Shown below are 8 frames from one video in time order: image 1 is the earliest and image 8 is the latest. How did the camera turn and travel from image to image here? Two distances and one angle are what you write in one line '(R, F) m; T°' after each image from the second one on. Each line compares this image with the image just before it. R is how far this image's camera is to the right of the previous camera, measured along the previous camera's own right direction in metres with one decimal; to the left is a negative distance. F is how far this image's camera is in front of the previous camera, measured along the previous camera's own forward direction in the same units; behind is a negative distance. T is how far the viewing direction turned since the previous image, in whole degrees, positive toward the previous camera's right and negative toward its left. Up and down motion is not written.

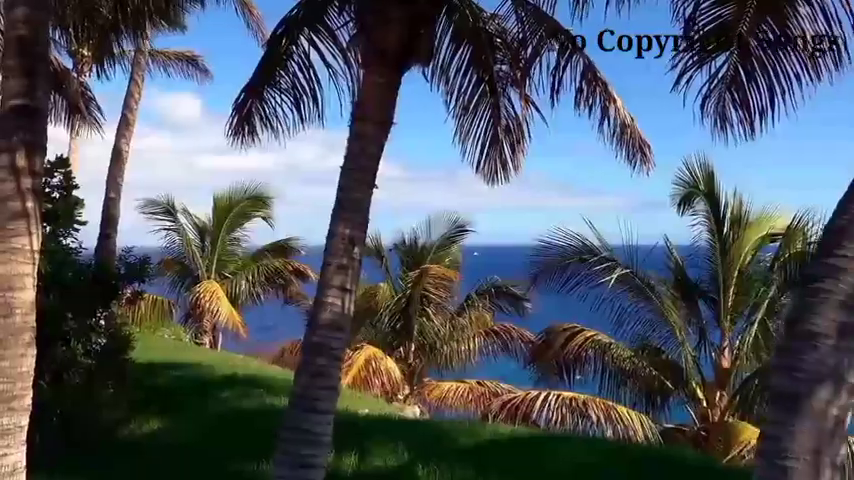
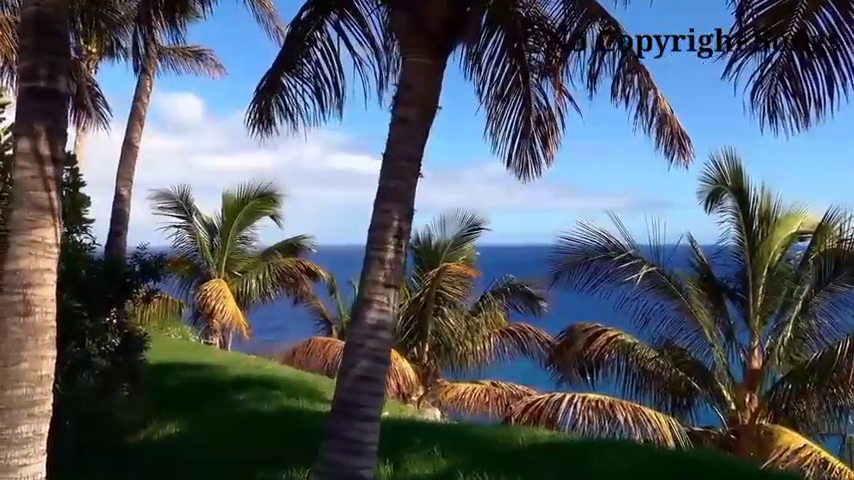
(-0.2, +0.3) m; 0°
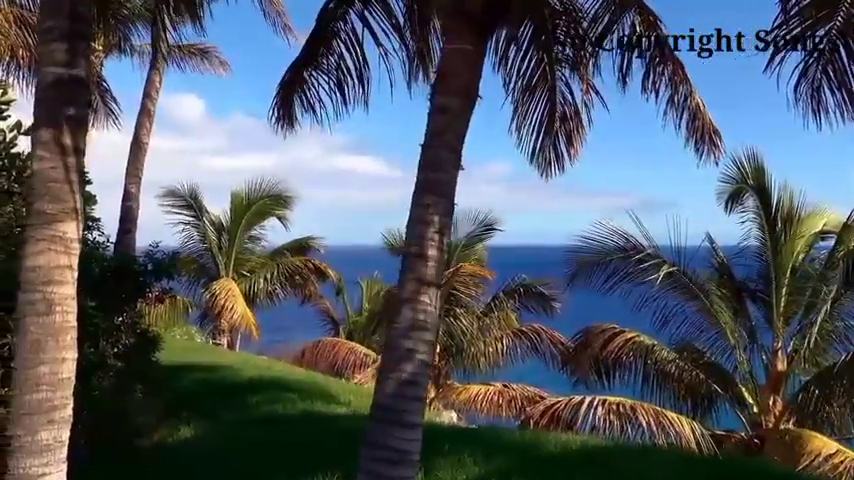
(-0.2, +0.2) m; 0°
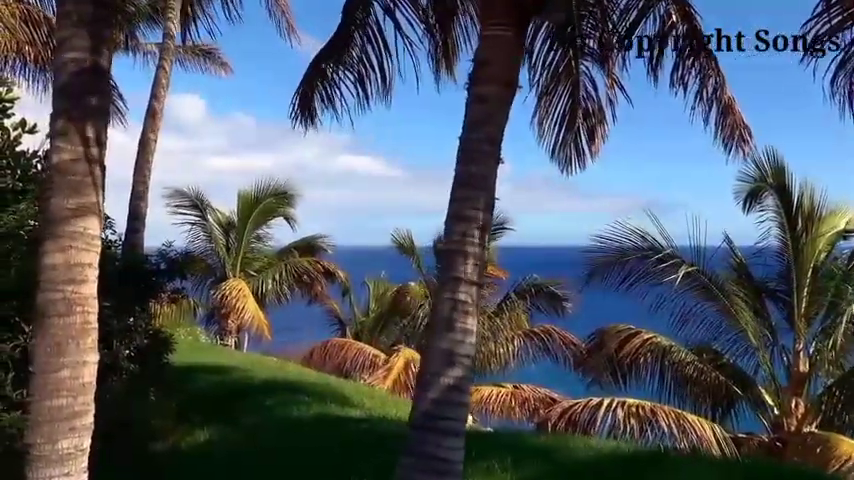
(-0.2, +0.2) m; 0°
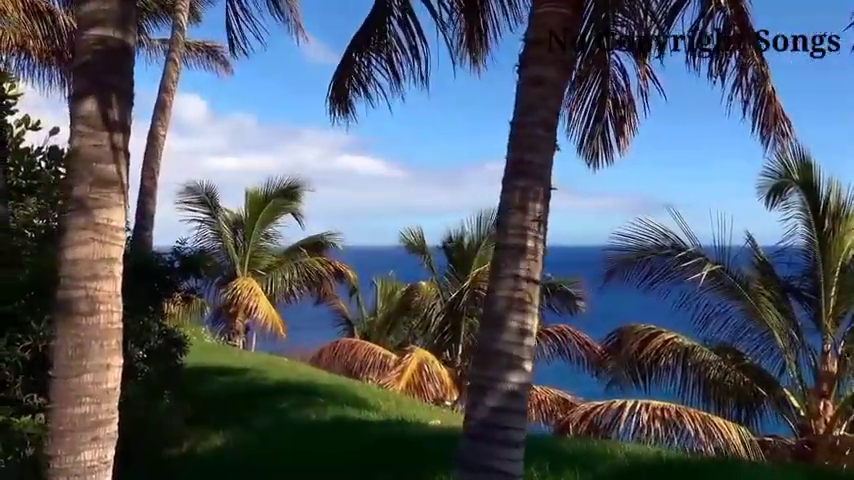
(-0.2, +0.3) m; 0°
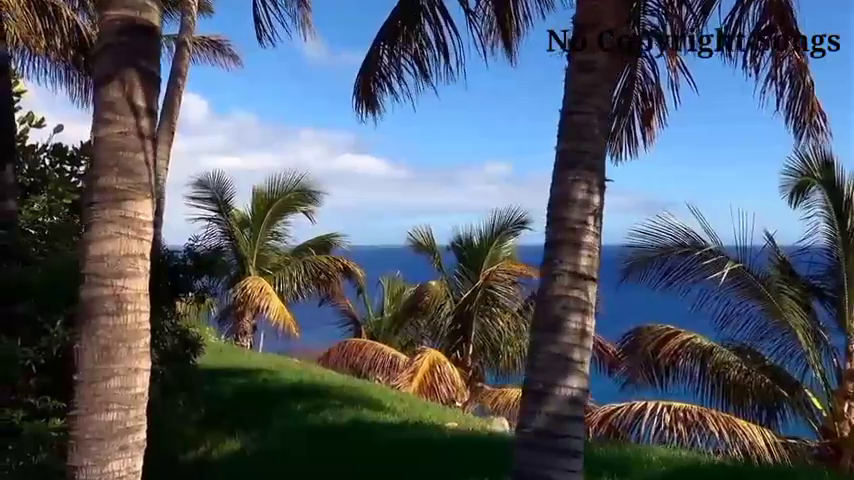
(-0.2, +0.2) m; 0°
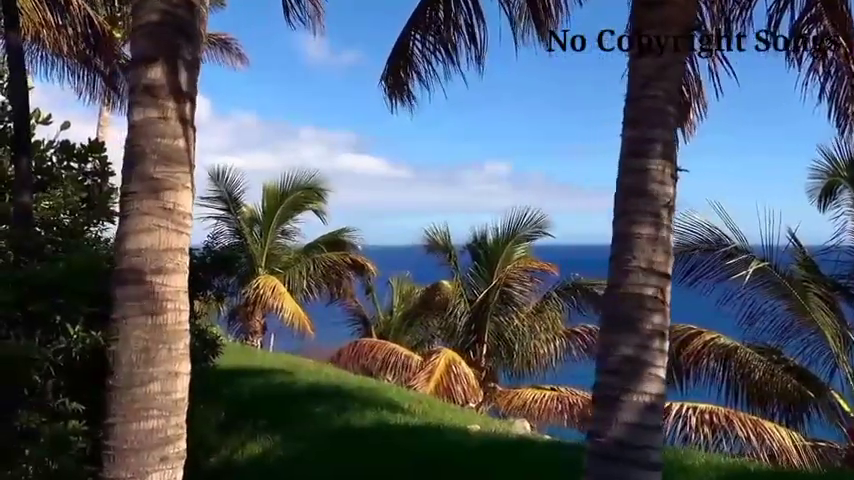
(-0.2, +0.2) m; 0°
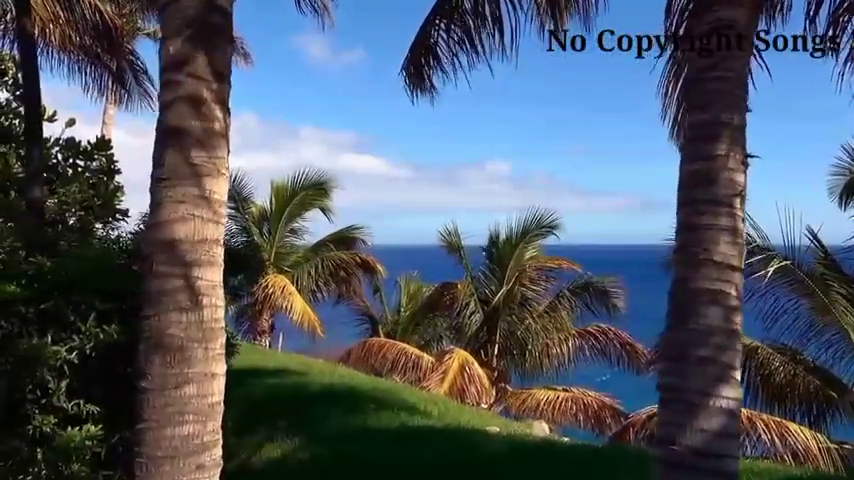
(-0.2, +0.2) m; 0°
